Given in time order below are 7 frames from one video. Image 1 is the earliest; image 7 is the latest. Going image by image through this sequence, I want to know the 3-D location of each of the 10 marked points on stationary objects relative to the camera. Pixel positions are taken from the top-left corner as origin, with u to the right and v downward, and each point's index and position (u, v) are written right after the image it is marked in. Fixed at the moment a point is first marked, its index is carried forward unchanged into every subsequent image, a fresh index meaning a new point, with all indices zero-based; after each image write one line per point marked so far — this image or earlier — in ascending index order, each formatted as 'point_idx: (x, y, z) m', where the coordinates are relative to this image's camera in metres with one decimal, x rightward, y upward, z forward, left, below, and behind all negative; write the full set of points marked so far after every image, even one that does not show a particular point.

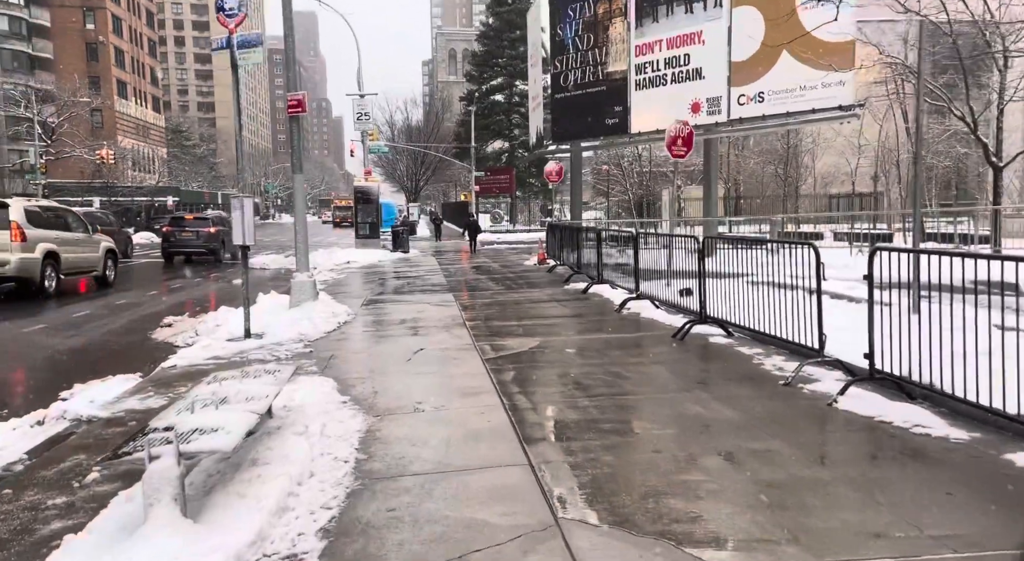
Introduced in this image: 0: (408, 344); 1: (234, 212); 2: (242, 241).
0: (-1.2, -0.7, +10.6) m
1: (-3.5, +0.8, +11.4) m
2: (-3.4, +0.5, +11.4) m
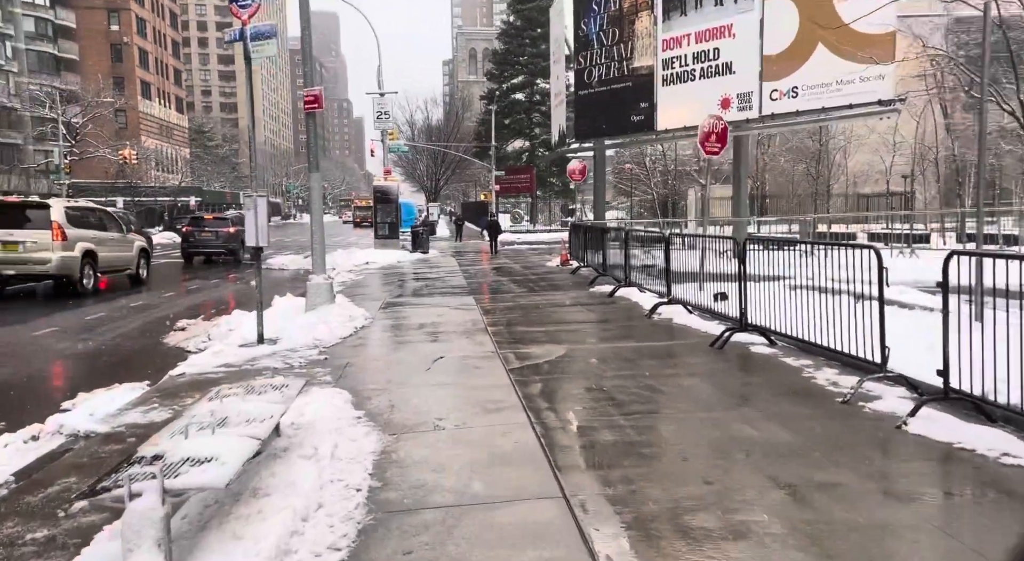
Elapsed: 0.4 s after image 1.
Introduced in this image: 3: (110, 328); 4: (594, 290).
0: (-0.9, -0.8, +10.0) m
1: (-3.2, +0.8, +10.9) m
2: (-3.1, +0.4, +10.9) m
3: (-6.1, -0.7, +14.0) m
4: (+1.4, -0.2, +15.8) m
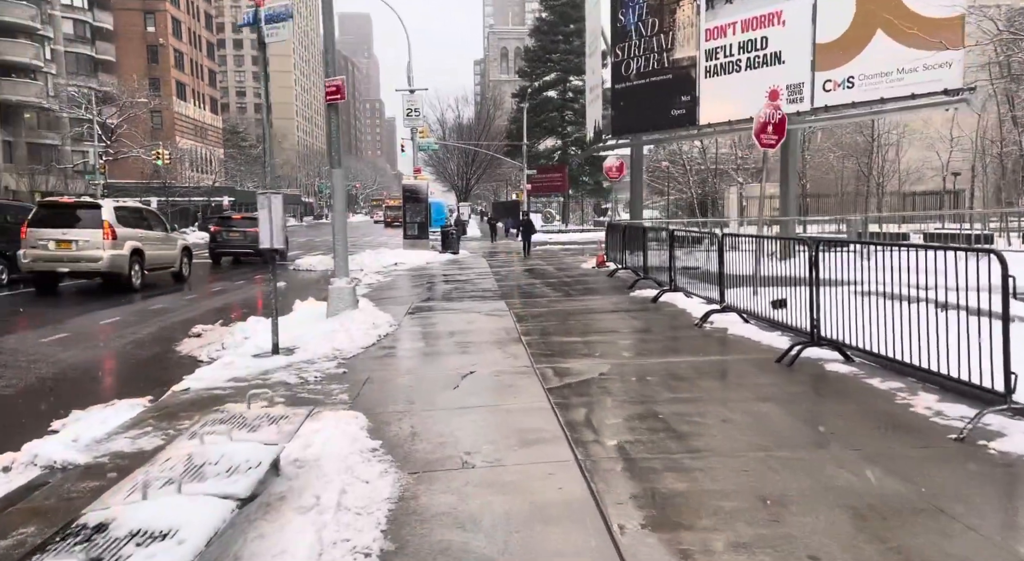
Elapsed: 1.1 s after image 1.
0: (-0.5, -0.8, +9.1) m
1: (-2.7, +0.8, +10.0) m
2: (-2.7, +0.4, +10.0) m
3: (-5.6, -0.8, +13.2) m
4: (+2.0, -0.2, +14.8) m
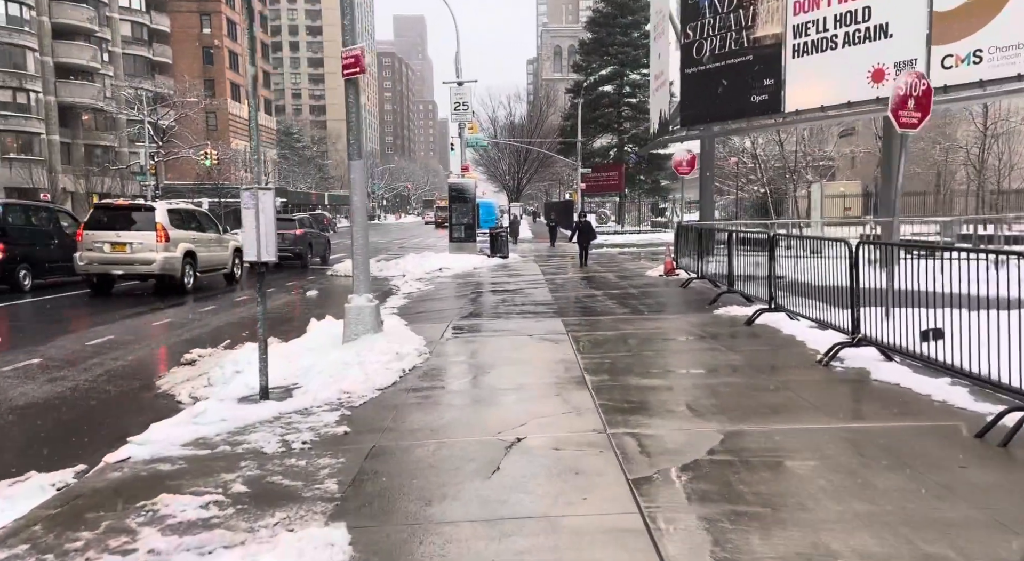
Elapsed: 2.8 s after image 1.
0: (-0.1, -1.0, +6.6) m
1: (-2.2, +0.6, +7.7) m
2: (-2.1, +0.2, +7.7) m
3: (-4.9, -1.0, +11.1) m
4: (+2.8, -0.4, +12.2) m
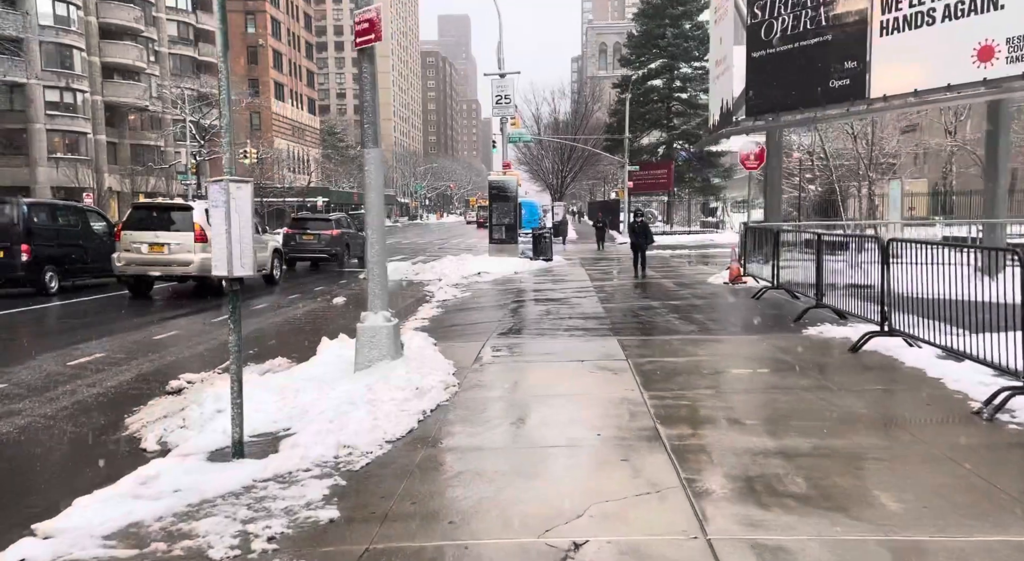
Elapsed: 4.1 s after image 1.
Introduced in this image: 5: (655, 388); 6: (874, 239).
0: (+0.2, -1.2, +4.7) m
1: (-1.9, +0.4, +5.9) m
2: (-1.8, +0.1, +5.9) m
3: (-4.4, -1.1, +9.4) m
4: (+3.3, -0.6, +10.1) m
5: (+1.2, -0.9, +7.6) m
6: (+4.0, +0.5, +9.9) m
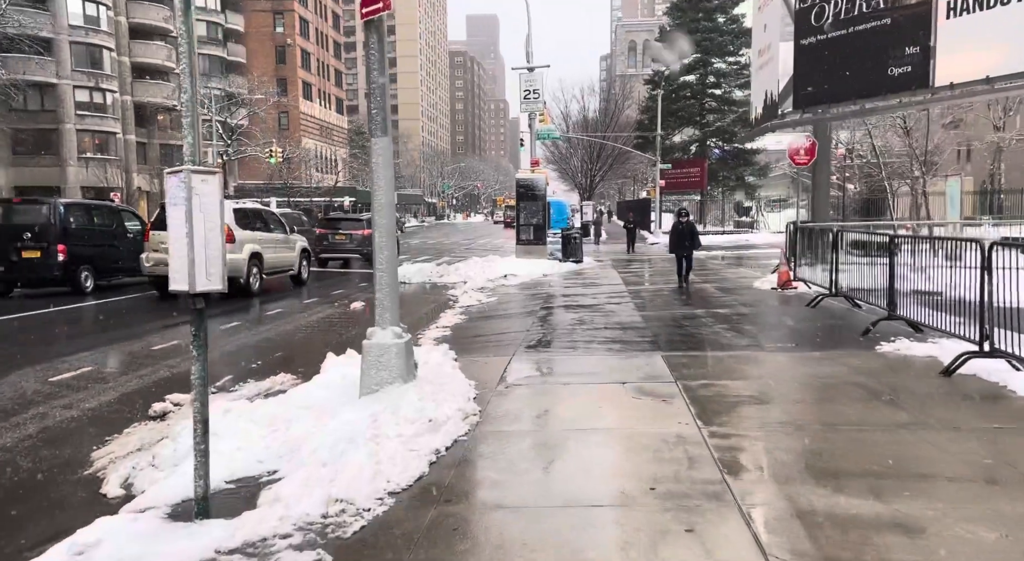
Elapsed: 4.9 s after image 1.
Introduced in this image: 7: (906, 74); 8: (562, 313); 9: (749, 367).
0: (+0.3, -1.3, +3.5) m
1: (-1.7, +0.4, +4.7) m
2: (-1.6, 0.0, +4.7) m
3: (-4.2, -1.2, +8.3) m
4: (+3.6, -0.7, +8.8) m
5: (+1.4, -1.0, +6.4) m
6: (+4.3, +0.4, +8.6) m
7: (+6.4, +3.3, +14.7) m
8: (+0.7, -0.5, +13.9) m
9: (+2.2, -0.8, +8.5) m
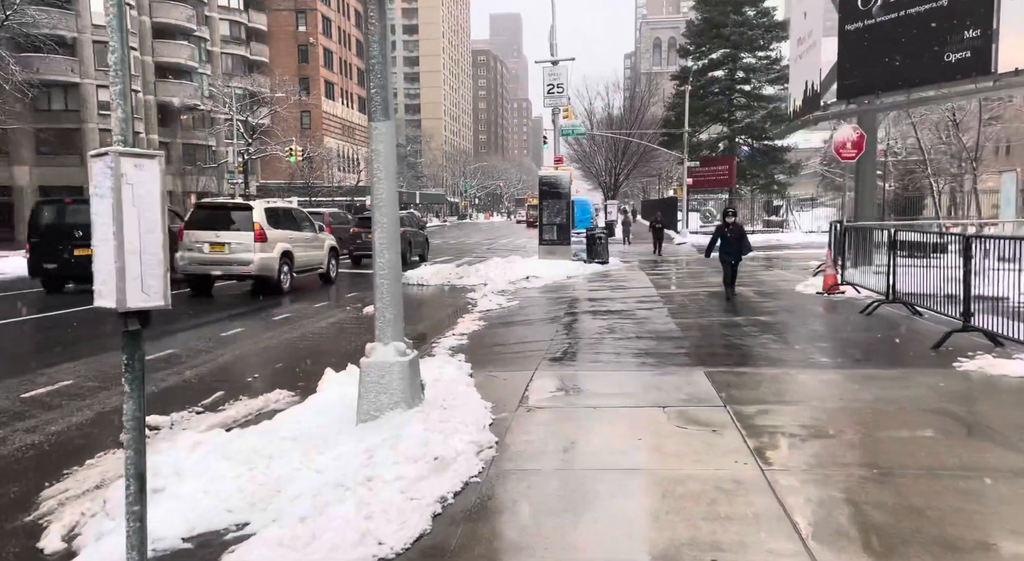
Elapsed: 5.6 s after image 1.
0: (+0.4, -1.3, +2.5) m
1: (-1.6, +0.3, +3.7) m
2: (-1.5, -0.1, +3.7) m
3: (-4.0, -1.2, +7.4) m
4: (+3.8, -0.7, +7.7) m
5: (+1.6, -1.0, +5.3) m
6: (+4.5, +0.3, +7.4) m
7: (+6.7, +3.3, +13.5) m
8: (+1.1, -0.5, +12.8) m
9: (+2.4, -0.9, +7.4) m
